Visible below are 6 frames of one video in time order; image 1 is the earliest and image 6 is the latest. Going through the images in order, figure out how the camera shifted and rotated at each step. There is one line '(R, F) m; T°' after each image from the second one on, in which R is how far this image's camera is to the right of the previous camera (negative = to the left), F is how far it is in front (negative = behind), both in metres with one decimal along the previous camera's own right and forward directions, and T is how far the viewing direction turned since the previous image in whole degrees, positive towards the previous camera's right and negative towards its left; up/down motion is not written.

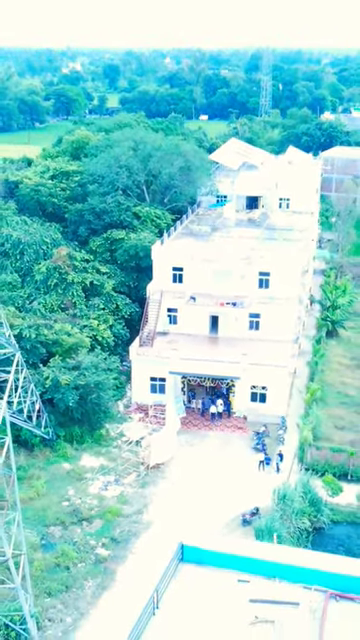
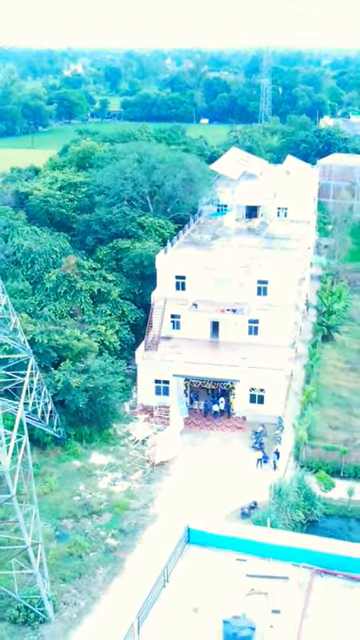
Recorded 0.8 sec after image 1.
(-0.1, -1.7) m; 0°
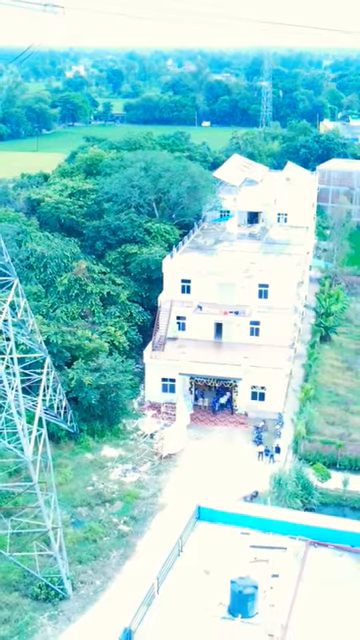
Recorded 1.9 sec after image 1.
(-0.2, -1.8) m; 0°
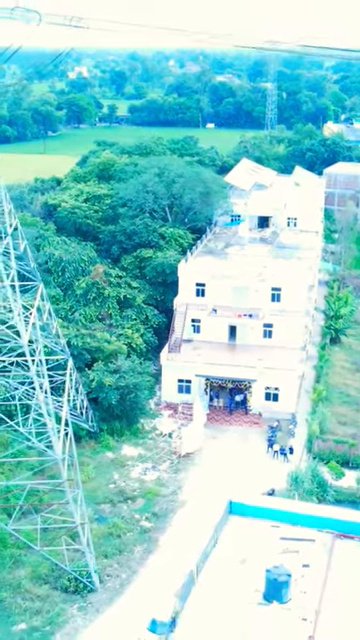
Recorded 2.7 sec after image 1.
(-0.6, -0.9) m; 0°
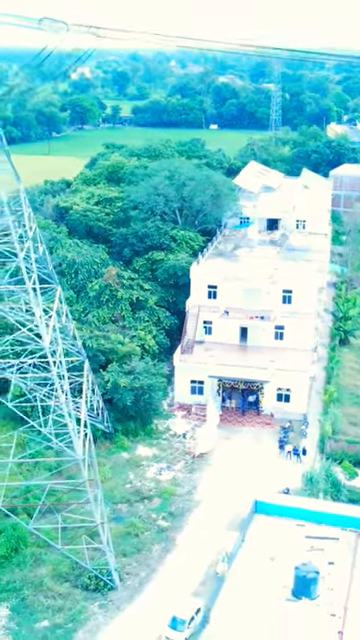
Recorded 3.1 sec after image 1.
(-0.5, -0.4) m; 0°
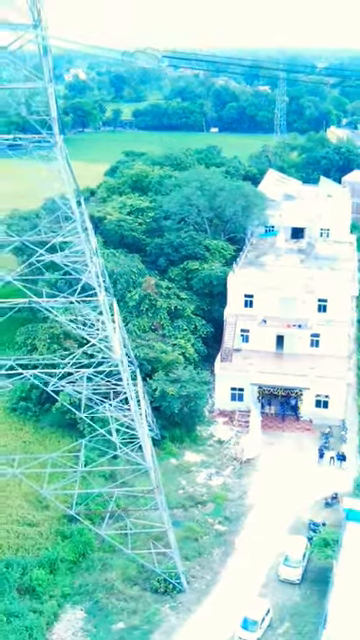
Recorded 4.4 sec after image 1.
(-2.1, -0.9) m; +1°
